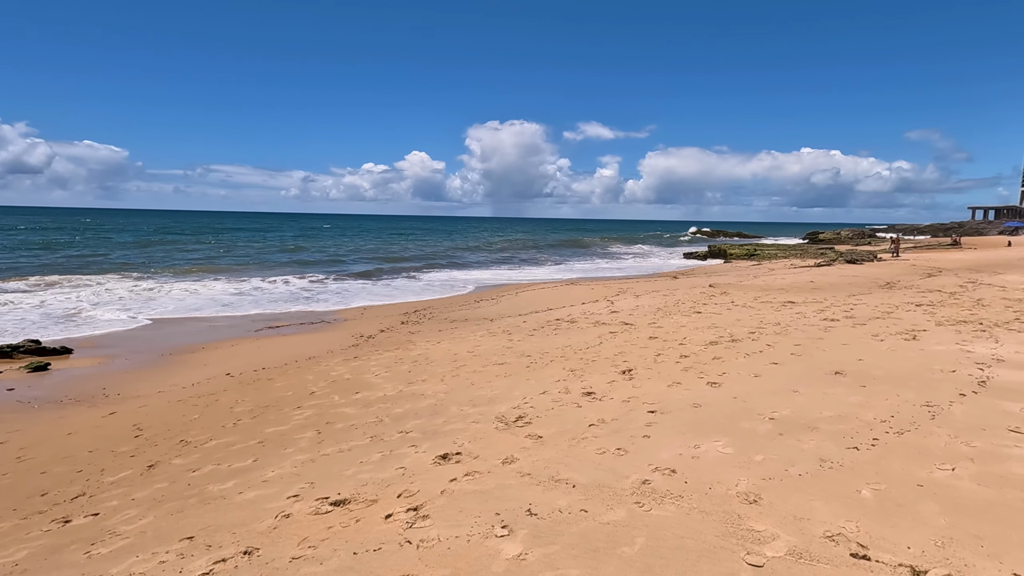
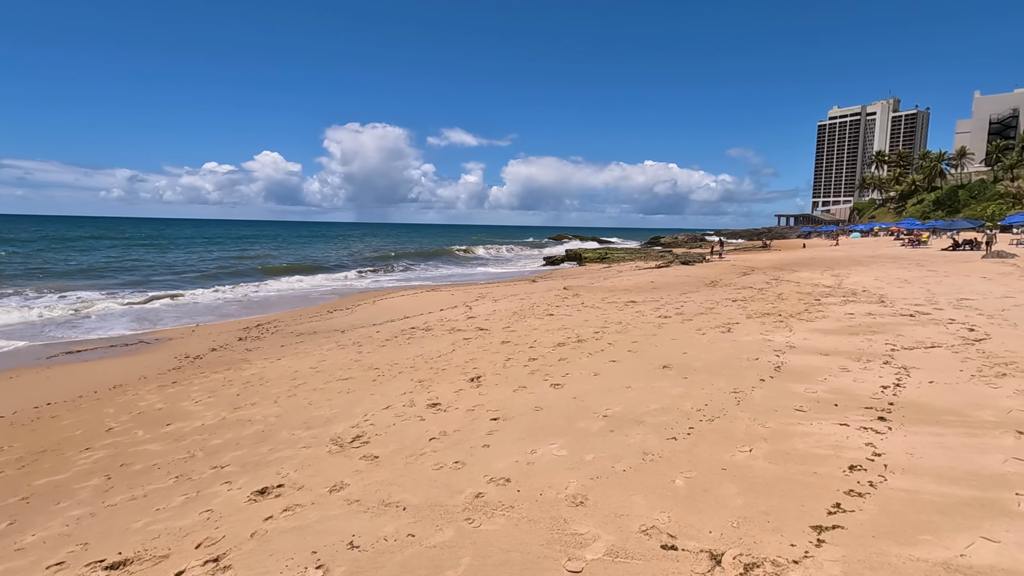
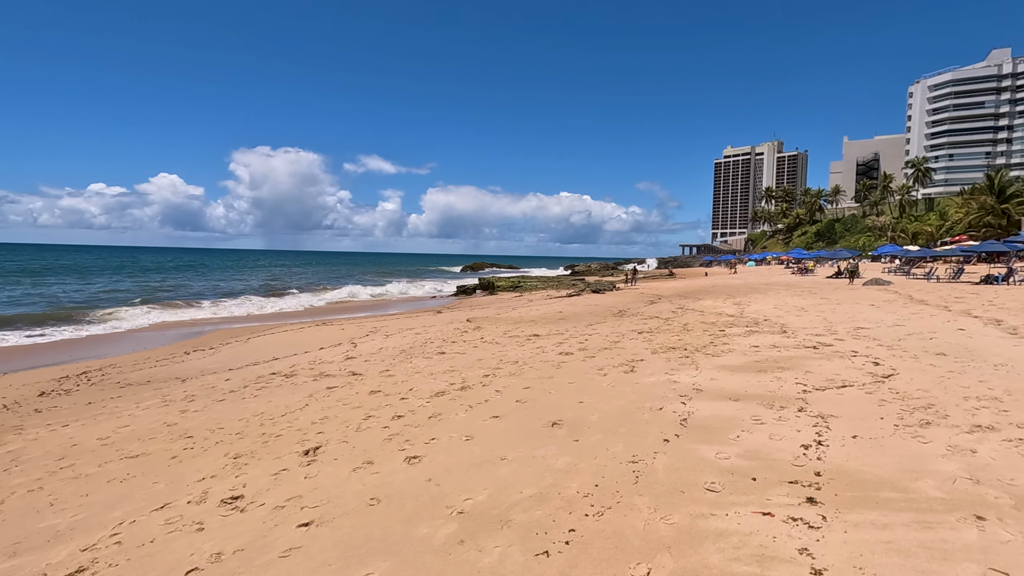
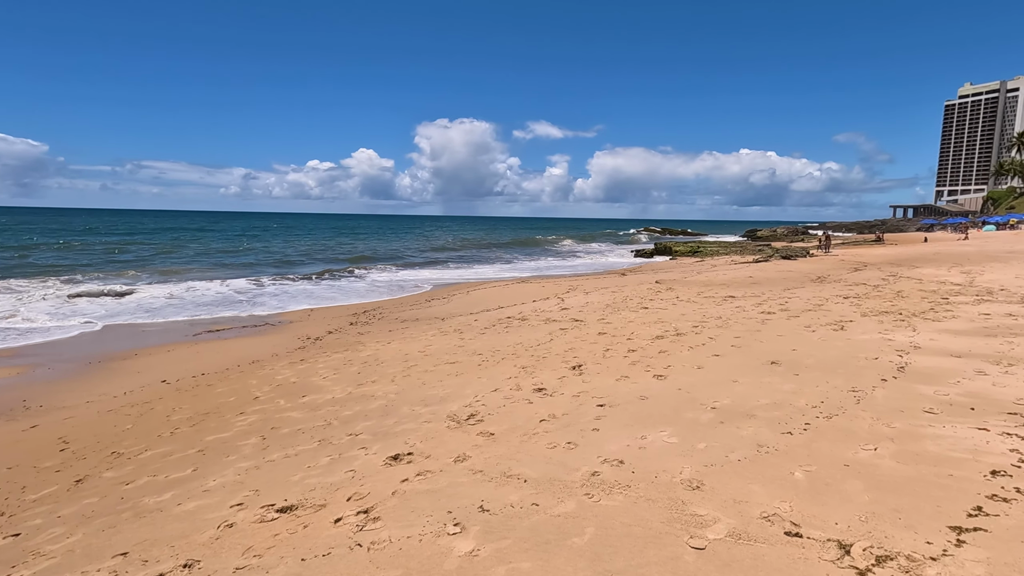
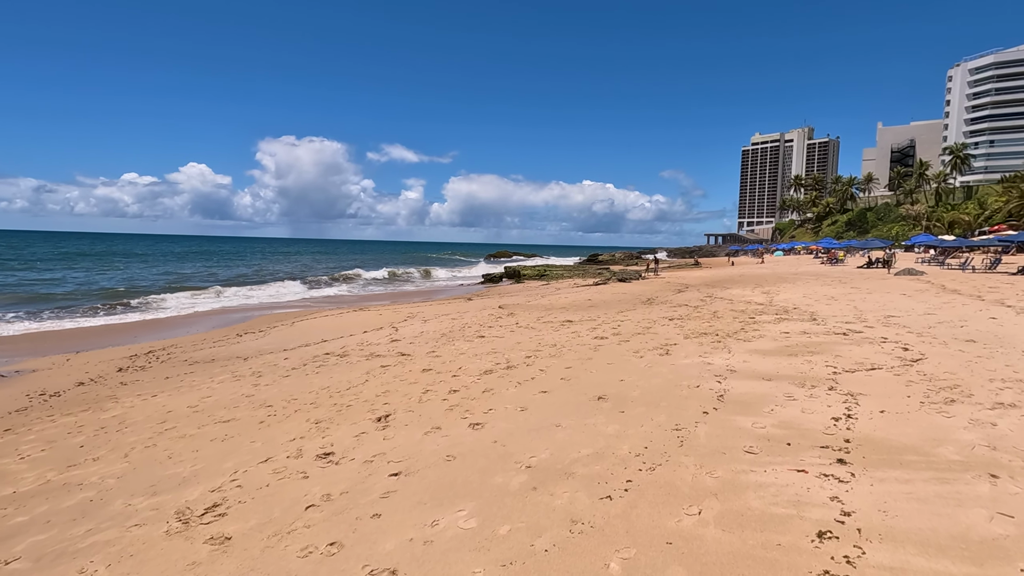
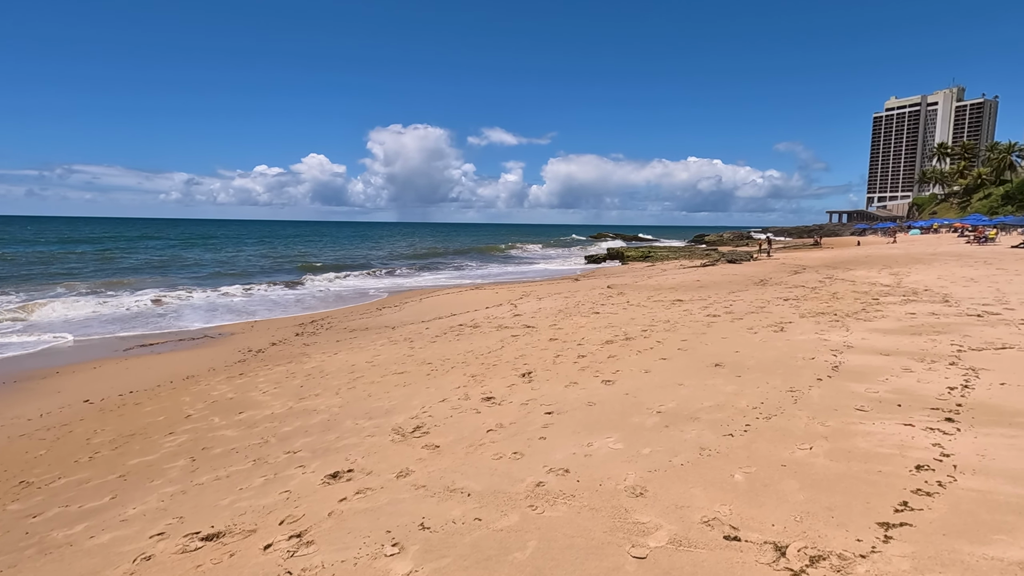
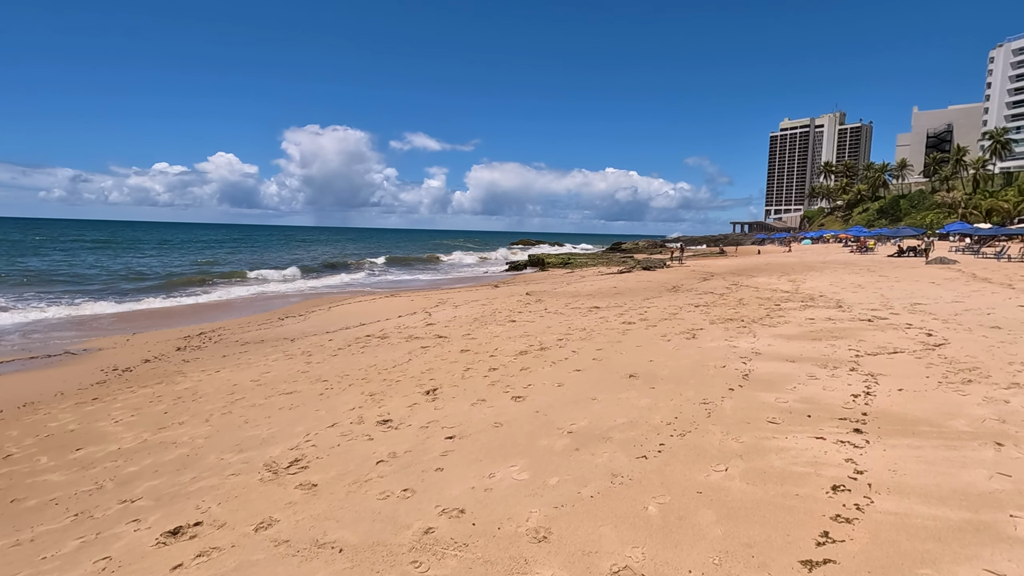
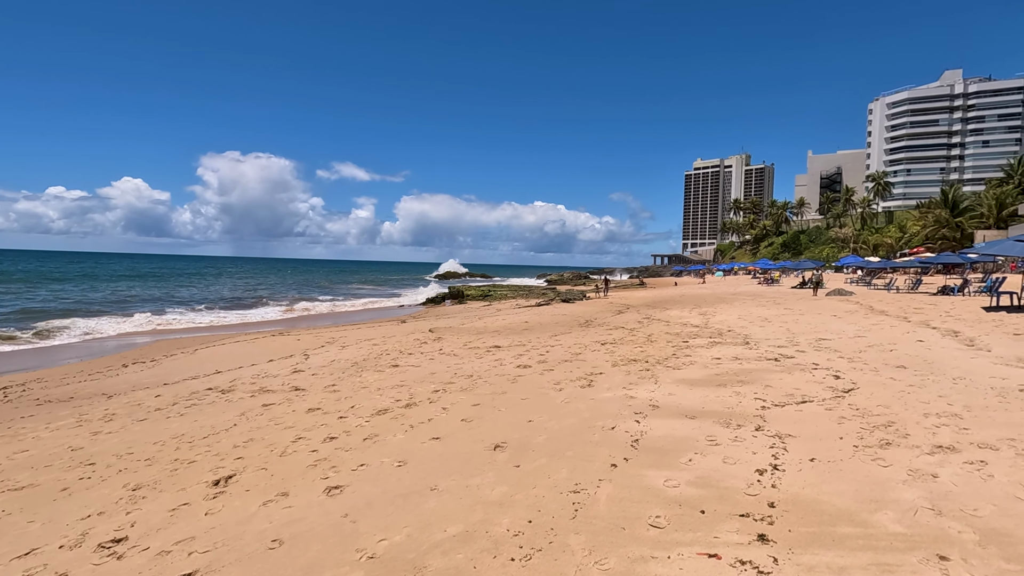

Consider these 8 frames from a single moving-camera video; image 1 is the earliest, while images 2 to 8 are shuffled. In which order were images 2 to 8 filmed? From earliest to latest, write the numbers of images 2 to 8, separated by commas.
4, 6, 2, 7, 5, 3, 8
